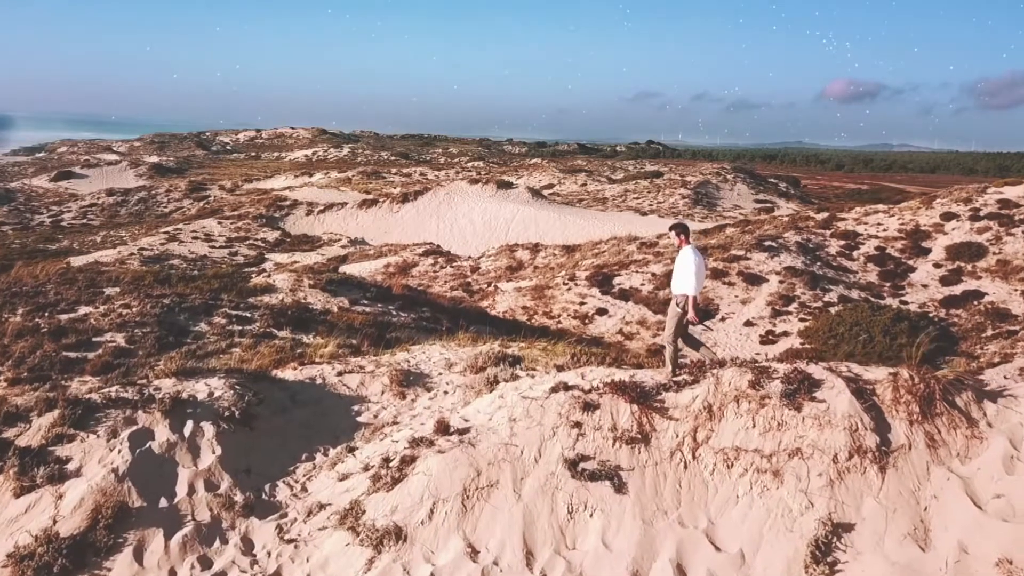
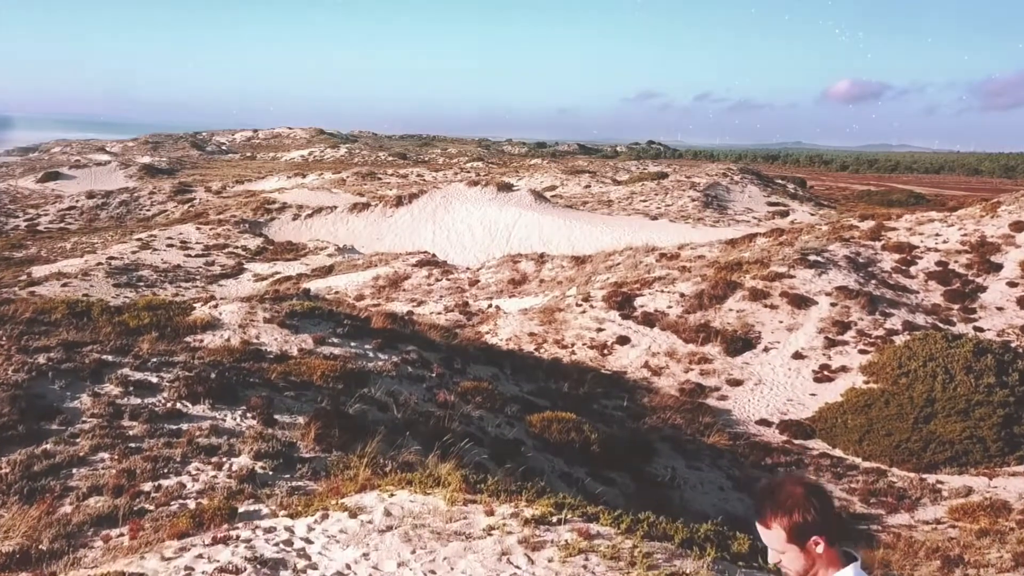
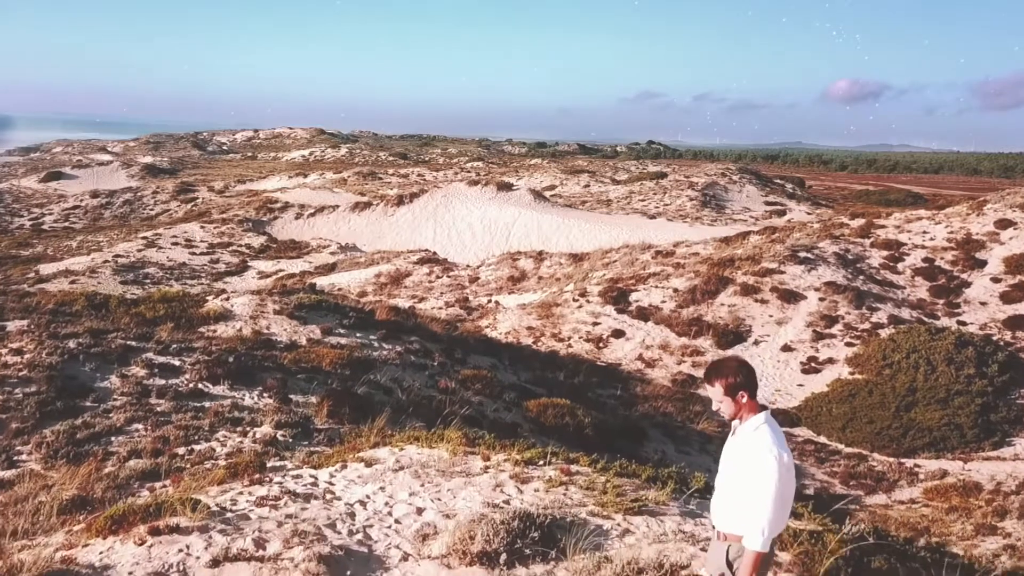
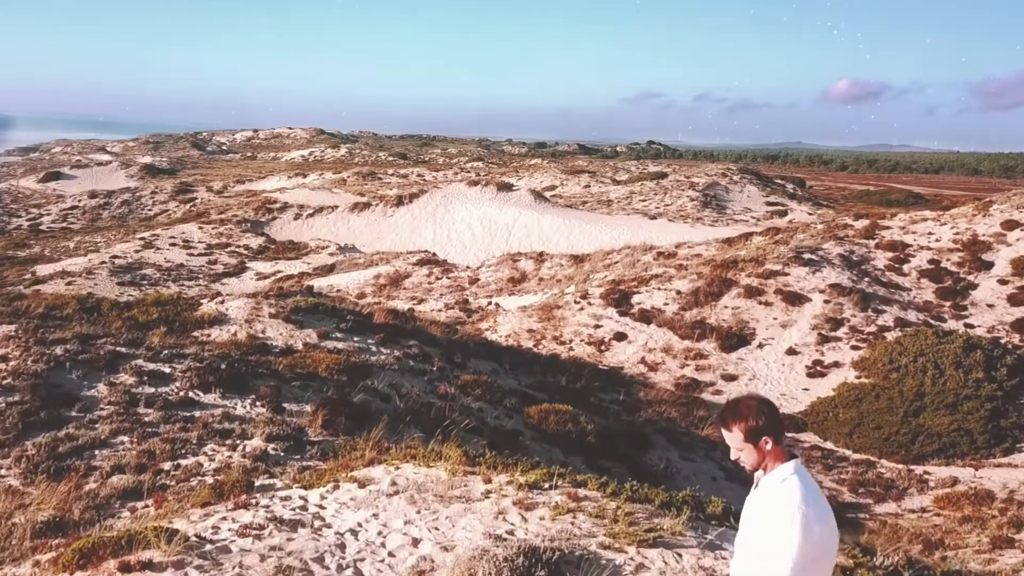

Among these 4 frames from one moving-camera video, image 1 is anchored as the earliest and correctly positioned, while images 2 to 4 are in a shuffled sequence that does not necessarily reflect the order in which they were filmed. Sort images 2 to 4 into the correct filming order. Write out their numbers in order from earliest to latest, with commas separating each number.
3, 4, 2
